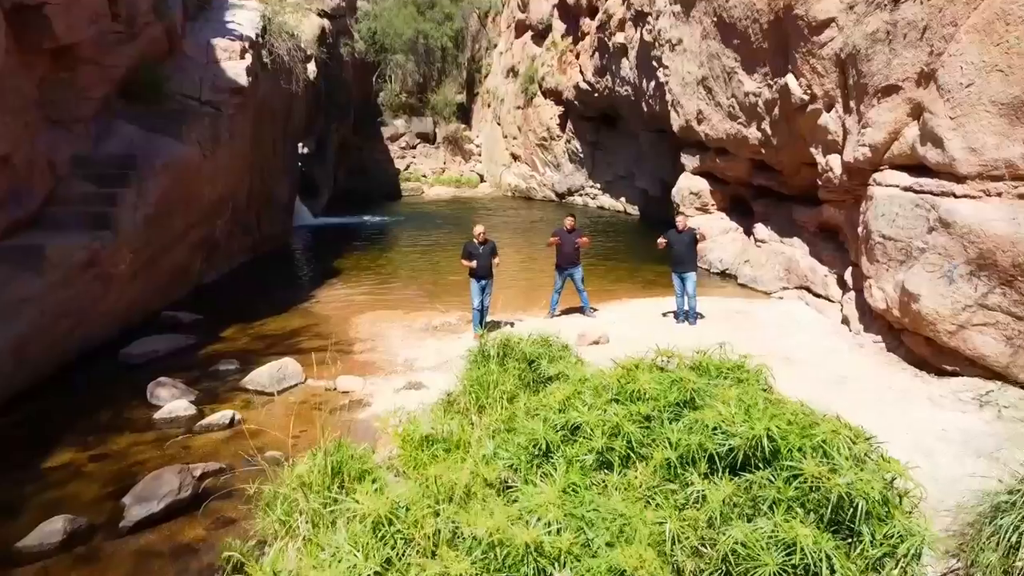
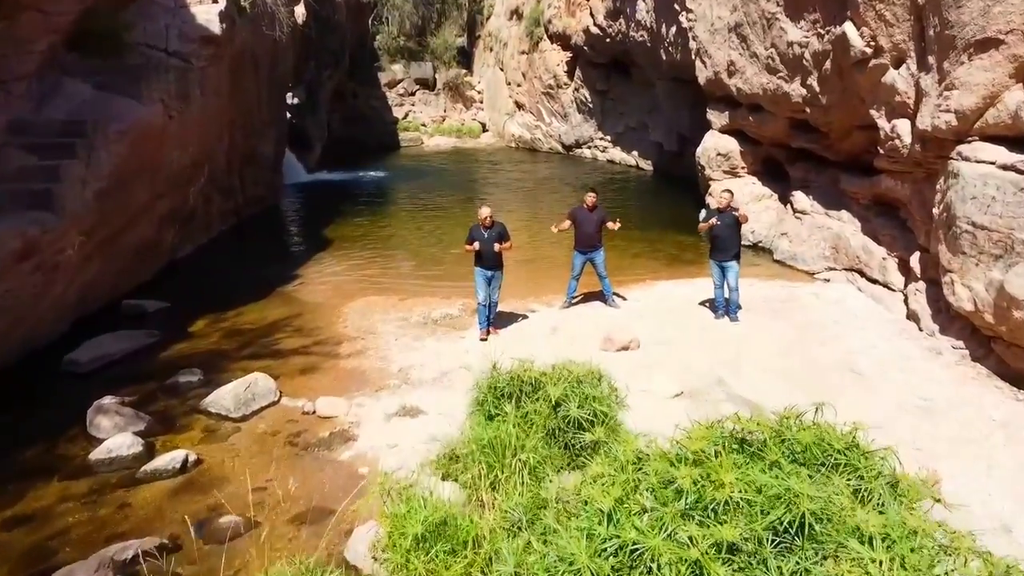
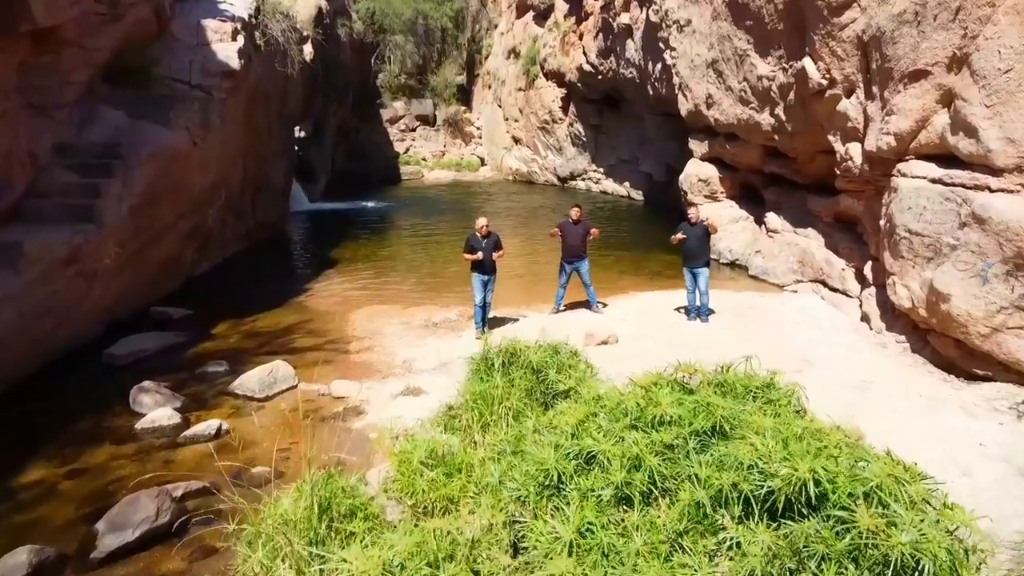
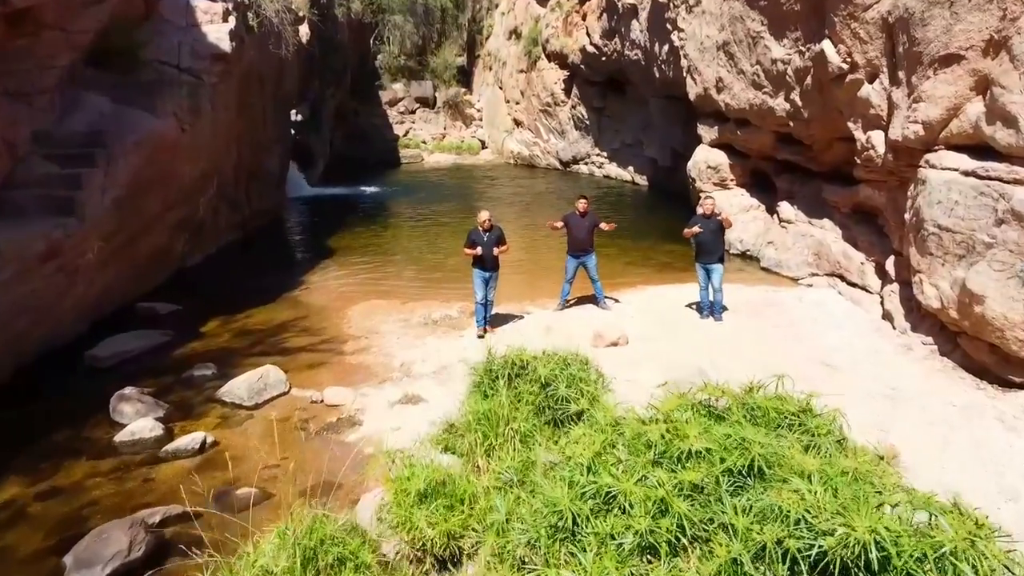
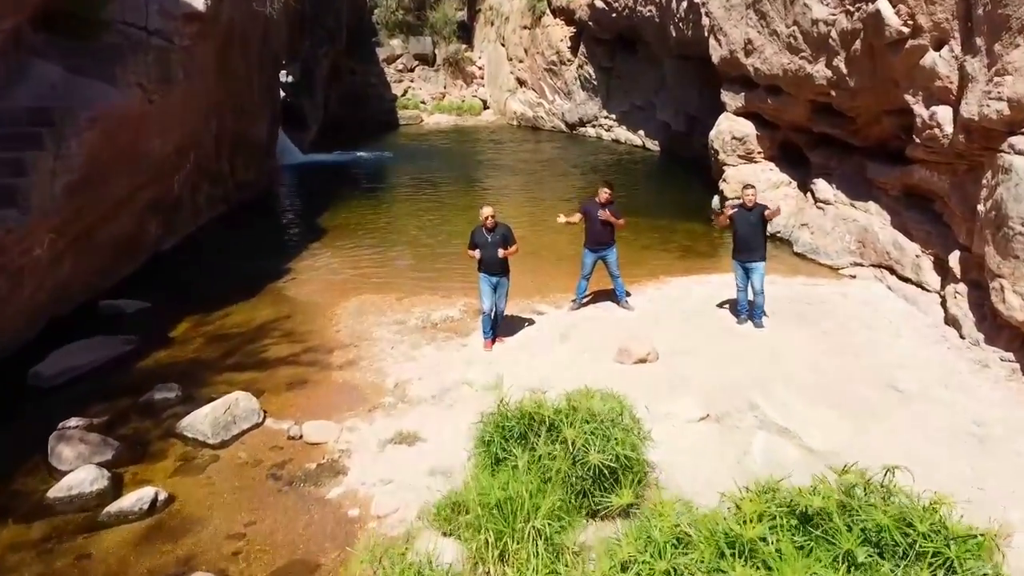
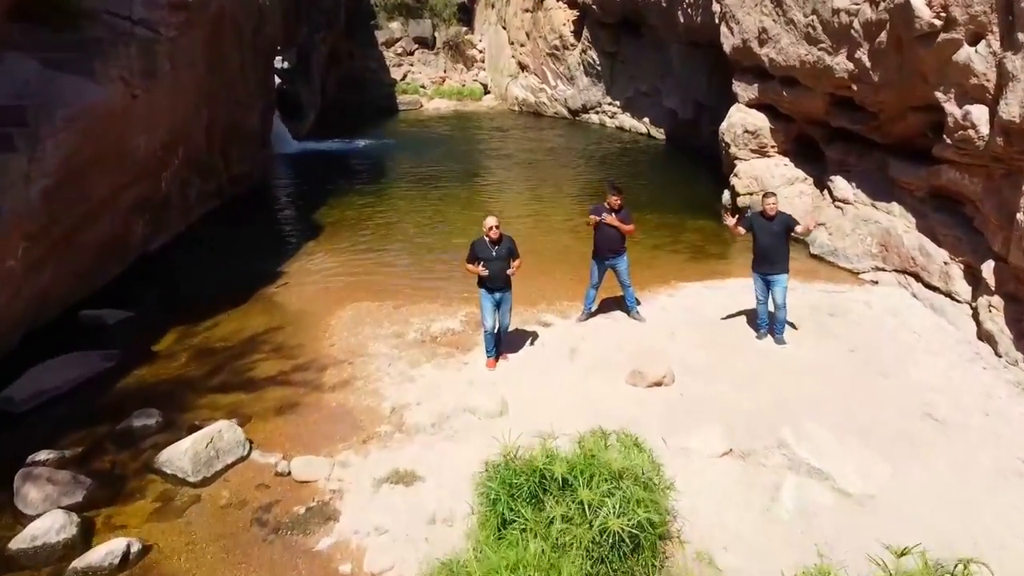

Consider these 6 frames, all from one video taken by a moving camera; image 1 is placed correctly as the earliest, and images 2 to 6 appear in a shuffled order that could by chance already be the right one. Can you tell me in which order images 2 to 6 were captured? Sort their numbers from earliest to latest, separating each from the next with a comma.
3, 4, 2, 5, 6
